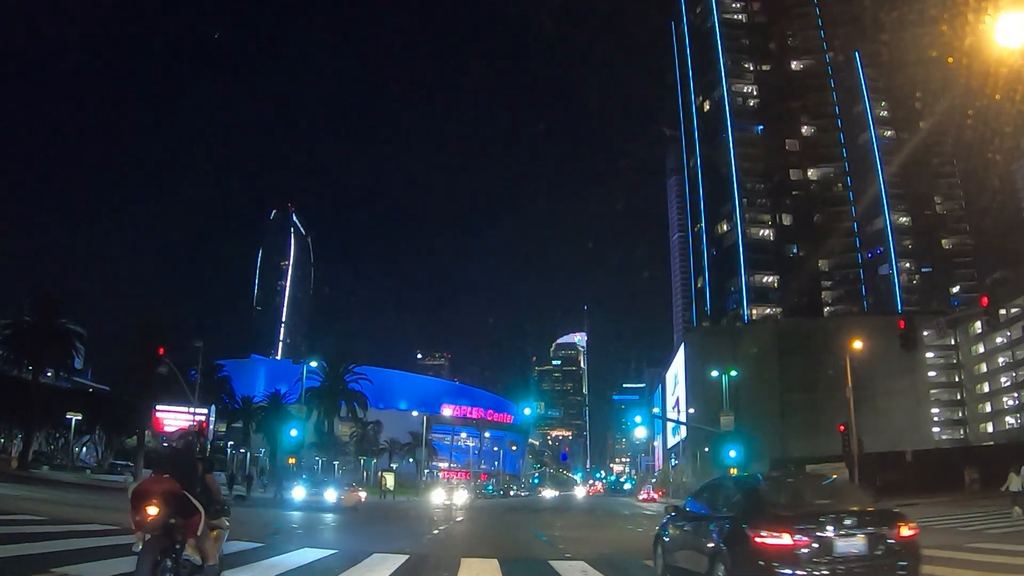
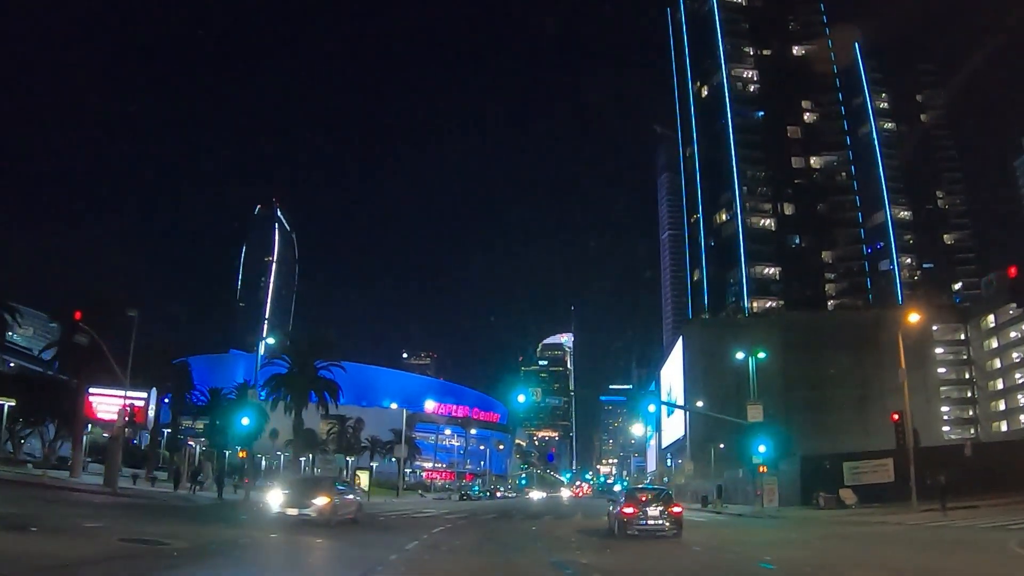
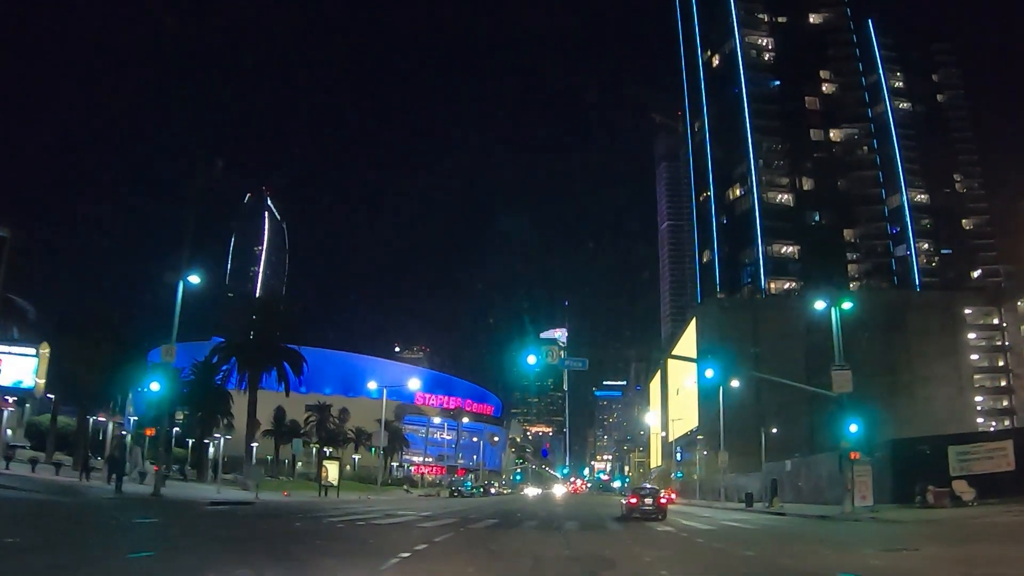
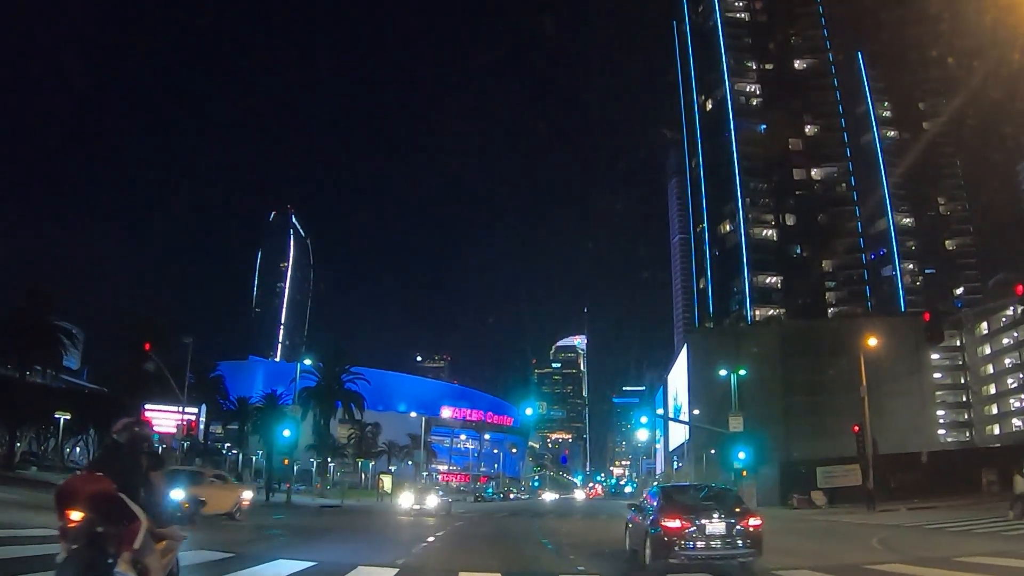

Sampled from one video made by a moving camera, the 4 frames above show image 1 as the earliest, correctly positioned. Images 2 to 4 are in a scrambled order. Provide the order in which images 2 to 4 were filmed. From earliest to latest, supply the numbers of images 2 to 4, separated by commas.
4, 2, 3
